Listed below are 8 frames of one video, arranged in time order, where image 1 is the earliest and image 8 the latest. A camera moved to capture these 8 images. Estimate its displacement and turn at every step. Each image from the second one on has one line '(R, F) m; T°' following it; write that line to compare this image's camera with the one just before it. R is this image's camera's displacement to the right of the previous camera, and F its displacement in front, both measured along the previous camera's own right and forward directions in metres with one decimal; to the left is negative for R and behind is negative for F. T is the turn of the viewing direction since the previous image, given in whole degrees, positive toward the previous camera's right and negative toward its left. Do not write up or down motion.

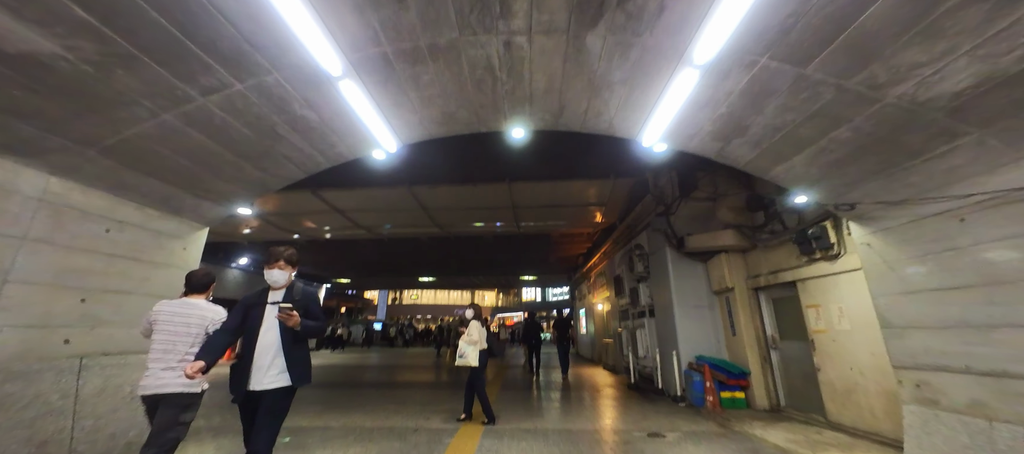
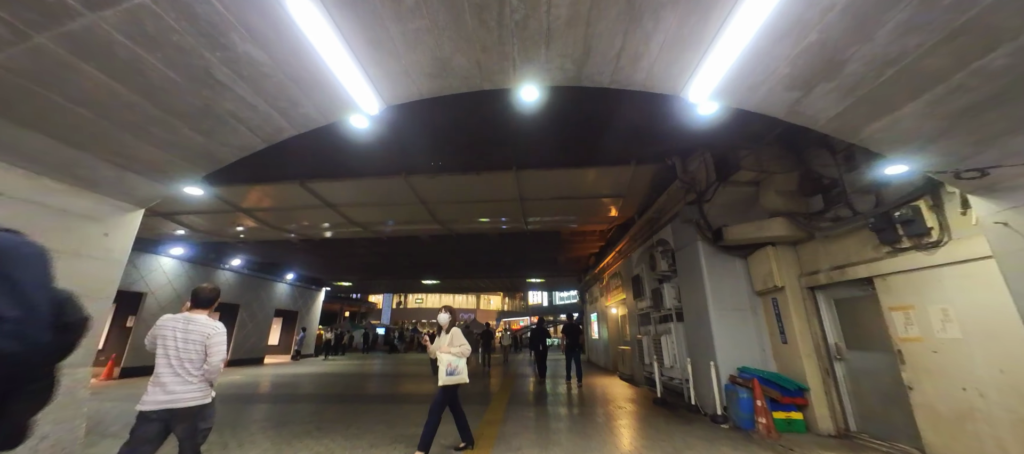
(0.0, +0.7) m; -1°
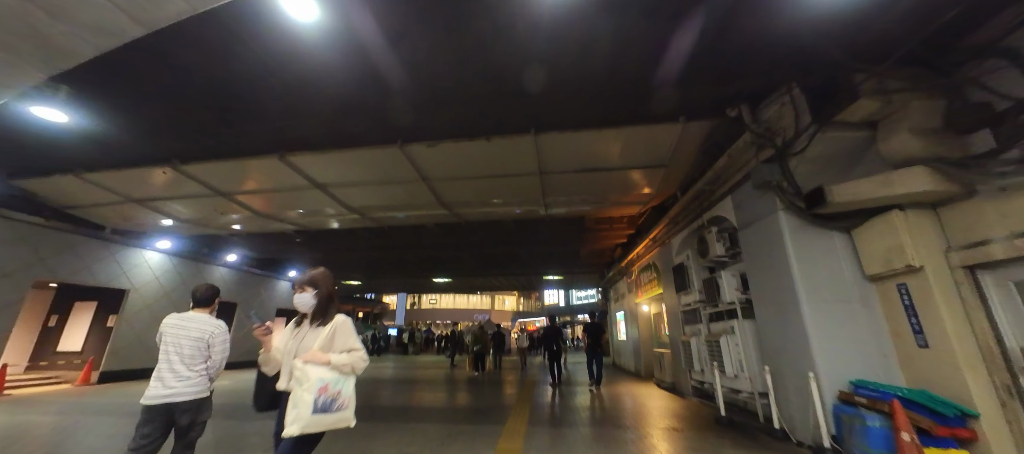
(-0.1, +1.1) m; -2°
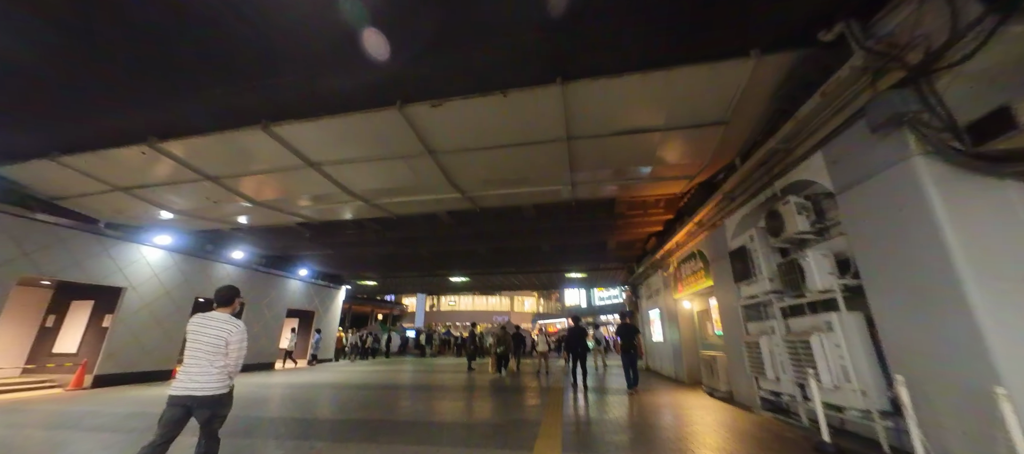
(-0.1, +0.9) m; -3°
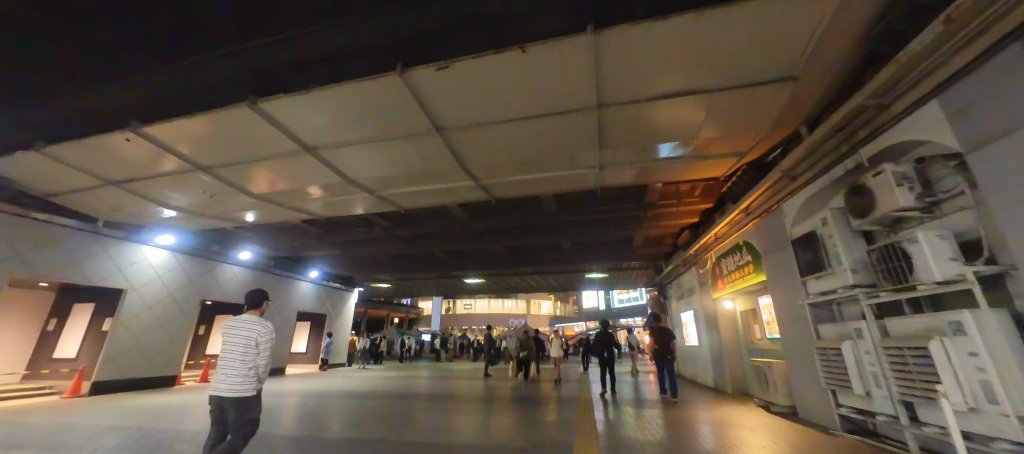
(-0.1, +0.7) m; -2°
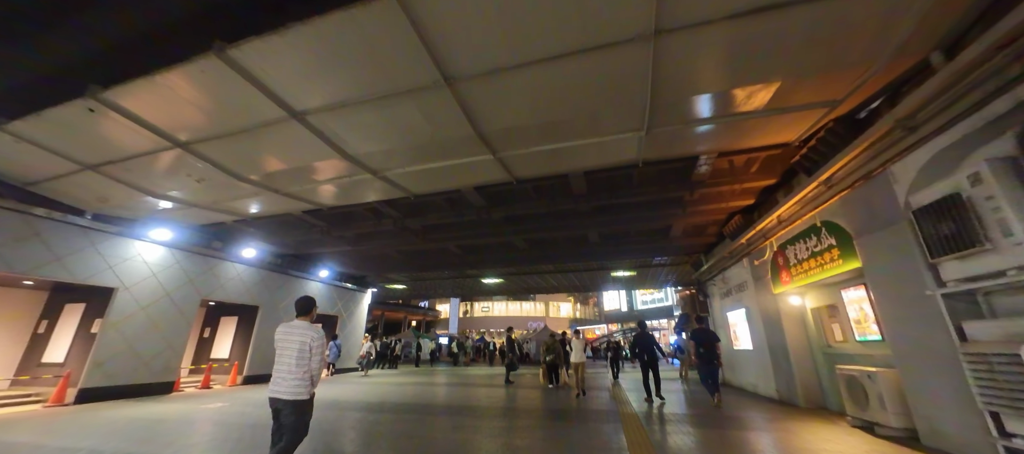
(-0.1, +0.9) m; -3°
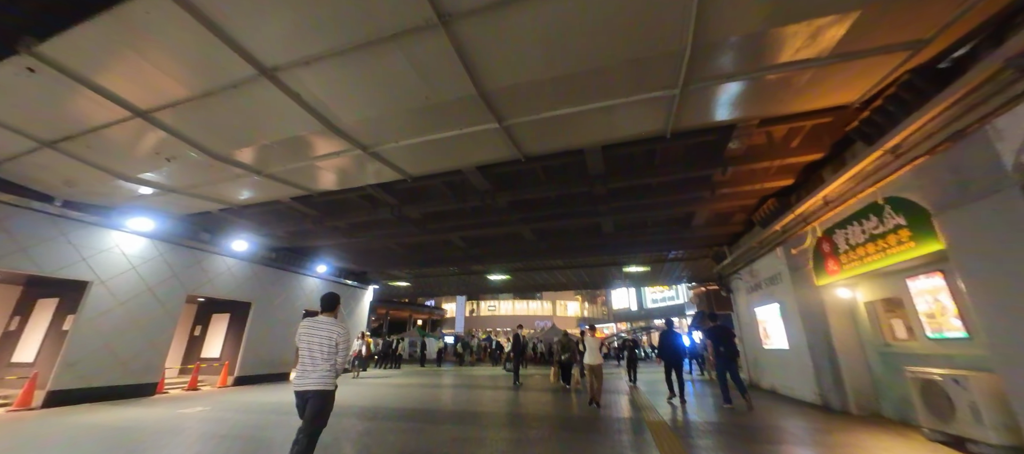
(0.0, +0.6) m; -1°
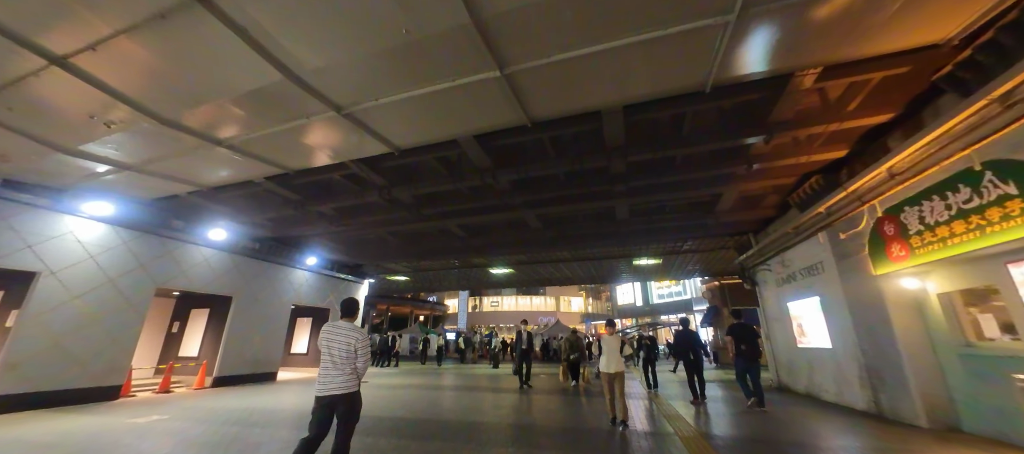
(0.0, +0.8) m; -1°
